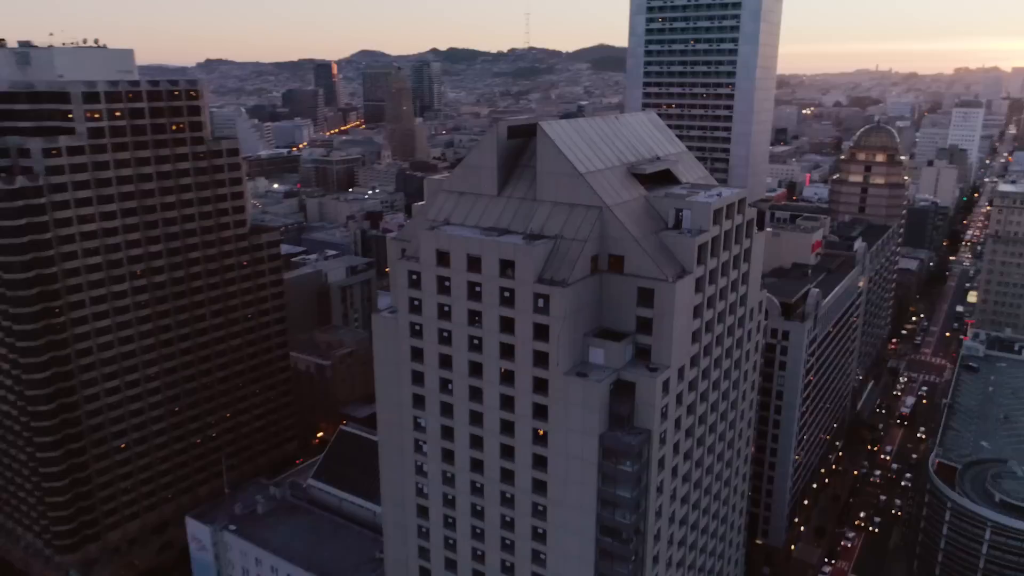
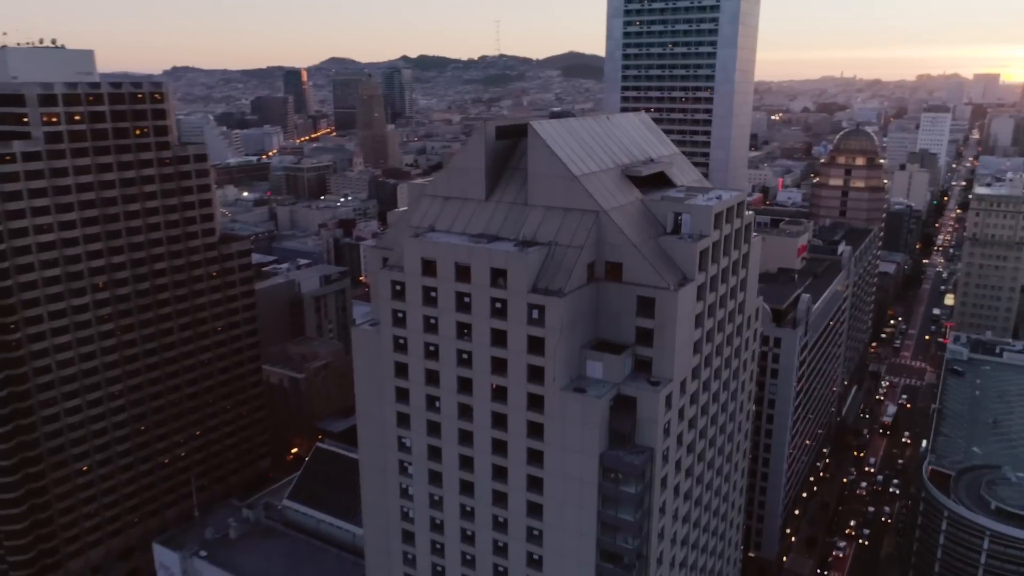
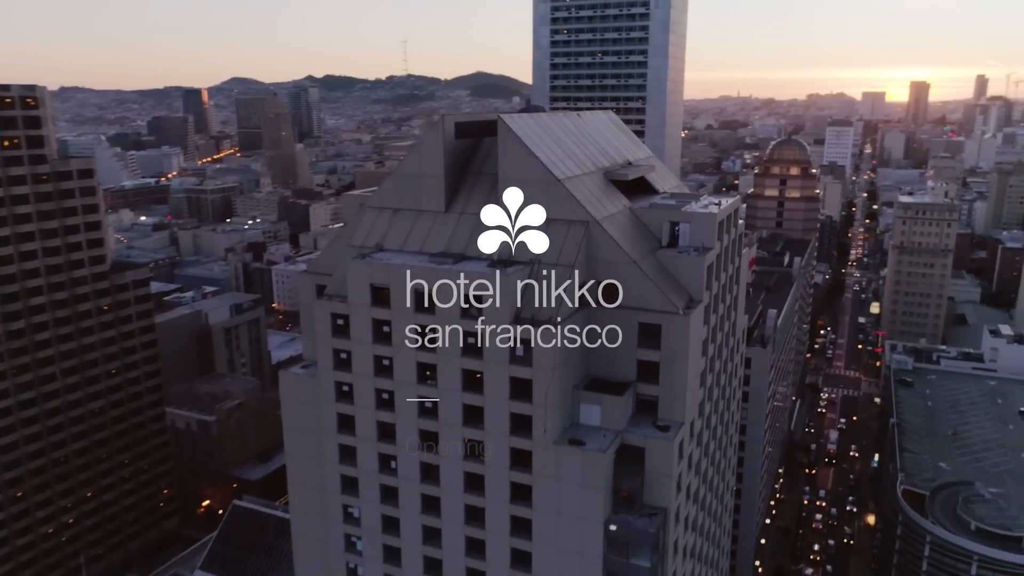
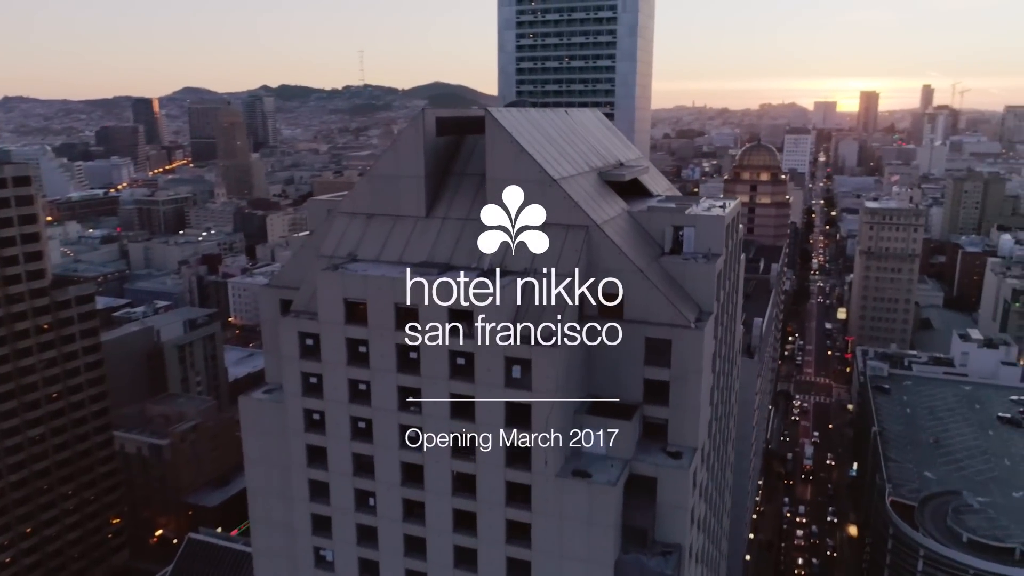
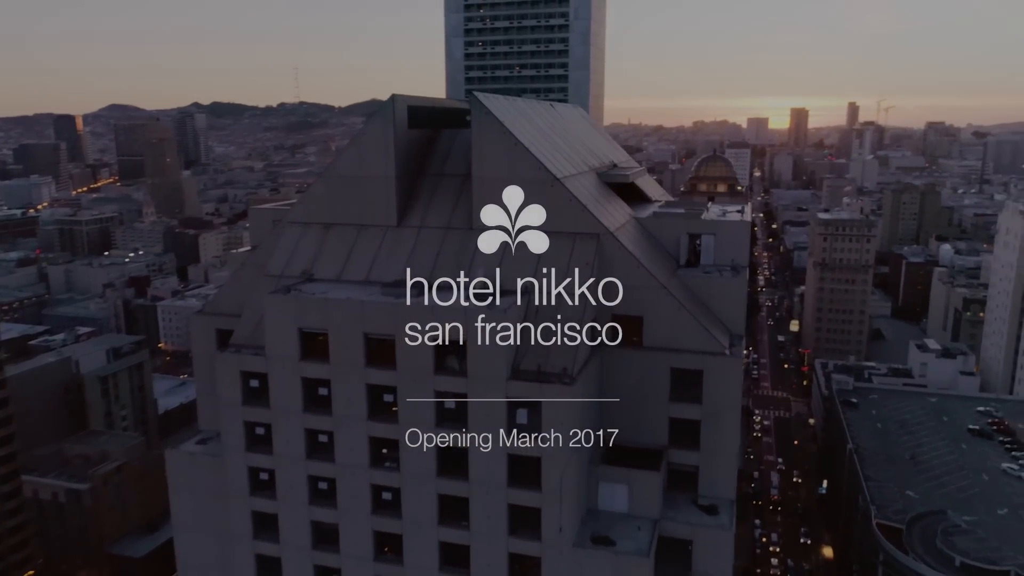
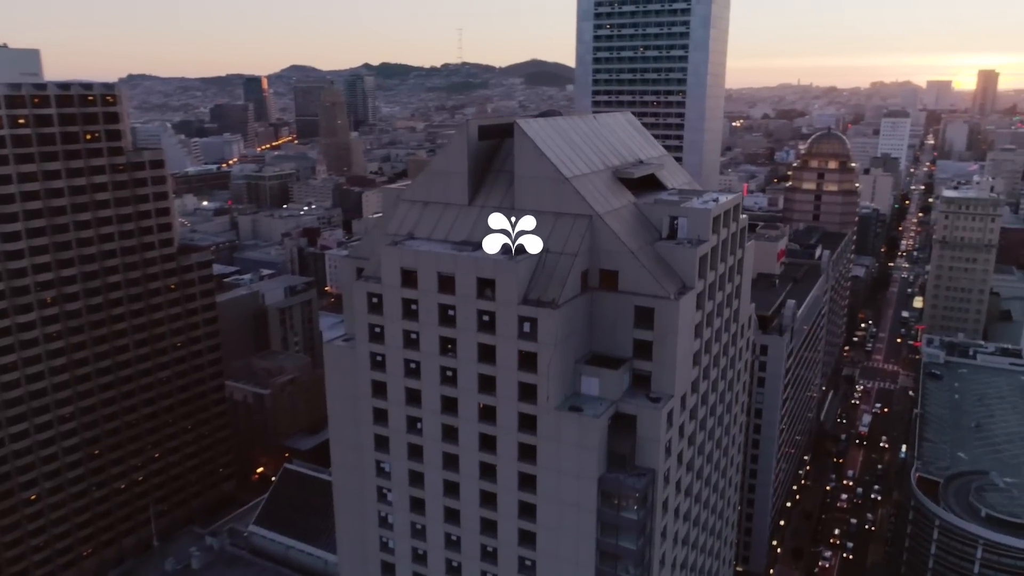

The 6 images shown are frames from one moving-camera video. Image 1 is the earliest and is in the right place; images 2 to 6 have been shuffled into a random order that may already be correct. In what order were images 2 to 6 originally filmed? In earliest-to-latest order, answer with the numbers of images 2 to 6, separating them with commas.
2, 6, 3, 4, 5
